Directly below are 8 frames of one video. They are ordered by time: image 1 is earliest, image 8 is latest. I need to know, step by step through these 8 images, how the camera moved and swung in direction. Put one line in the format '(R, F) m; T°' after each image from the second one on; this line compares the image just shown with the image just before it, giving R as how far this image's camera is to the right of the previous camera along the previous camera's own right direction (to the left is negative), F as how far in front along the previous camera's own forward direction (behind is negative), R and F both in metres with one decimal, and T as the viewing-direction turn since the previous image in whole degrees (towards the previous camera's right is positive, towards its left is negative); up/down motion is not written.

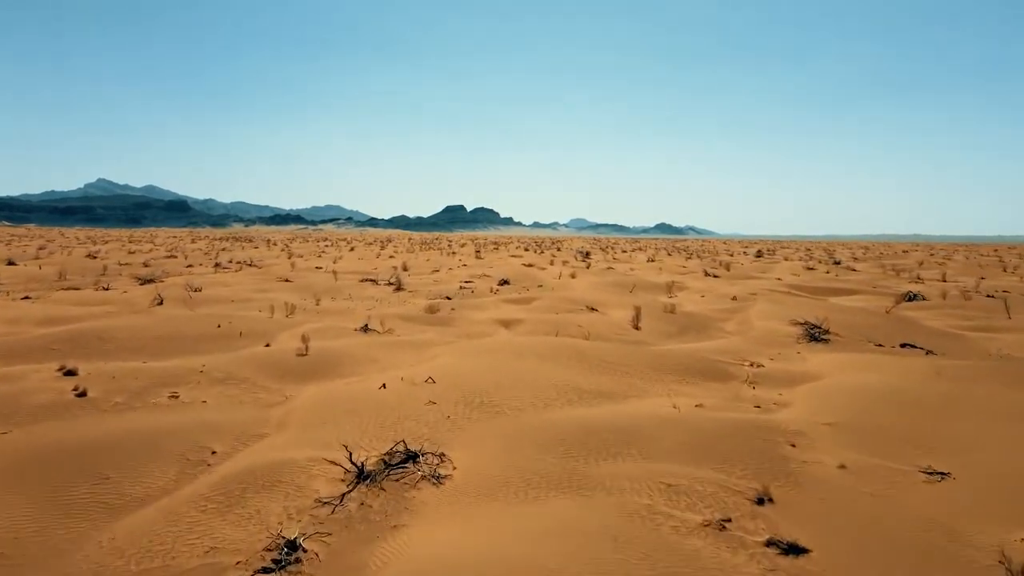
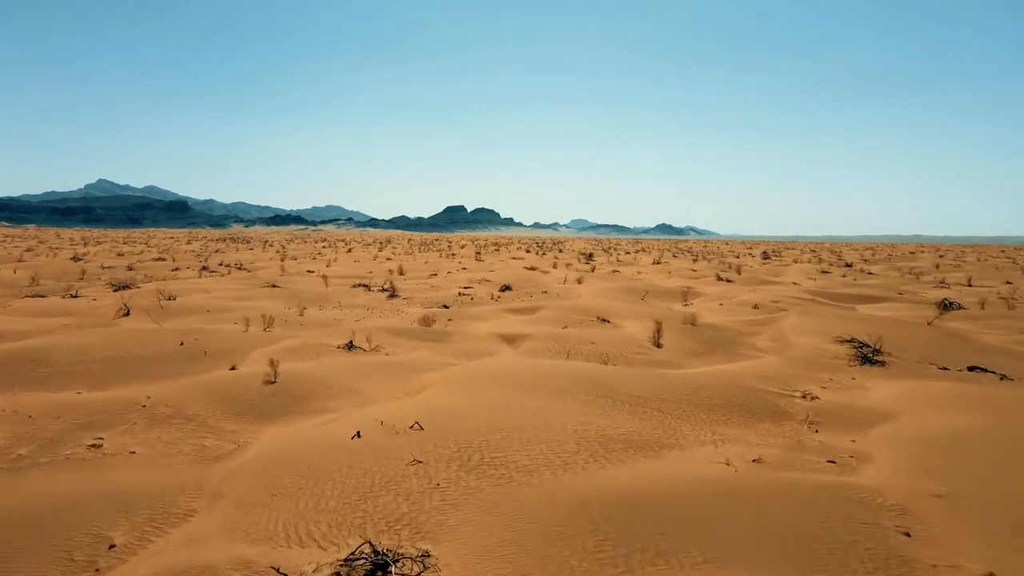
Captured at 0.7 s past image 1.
(0.0, +1.2) m; 0°
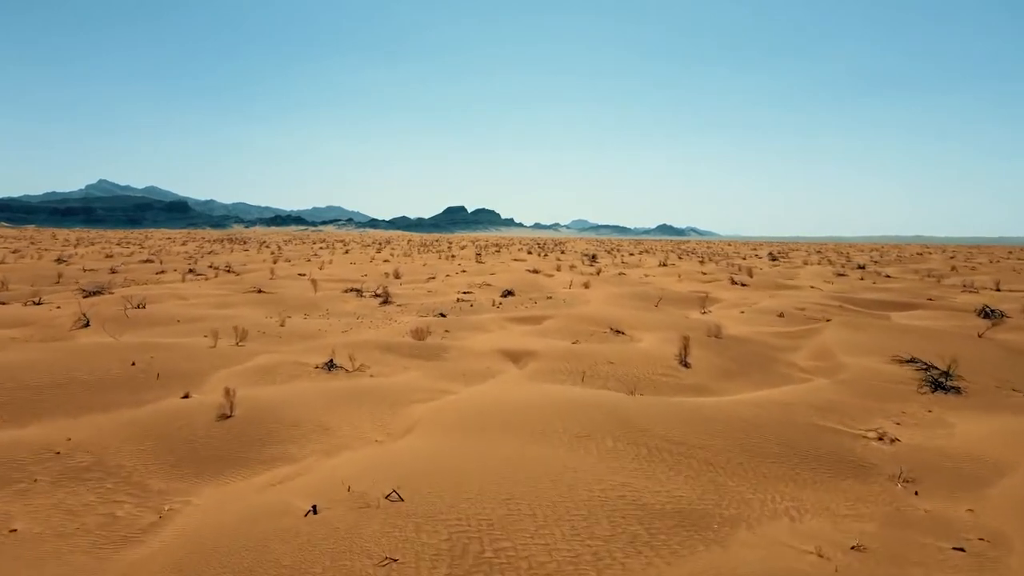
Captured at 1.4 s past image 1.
(0.0, +1.2) m; 0°
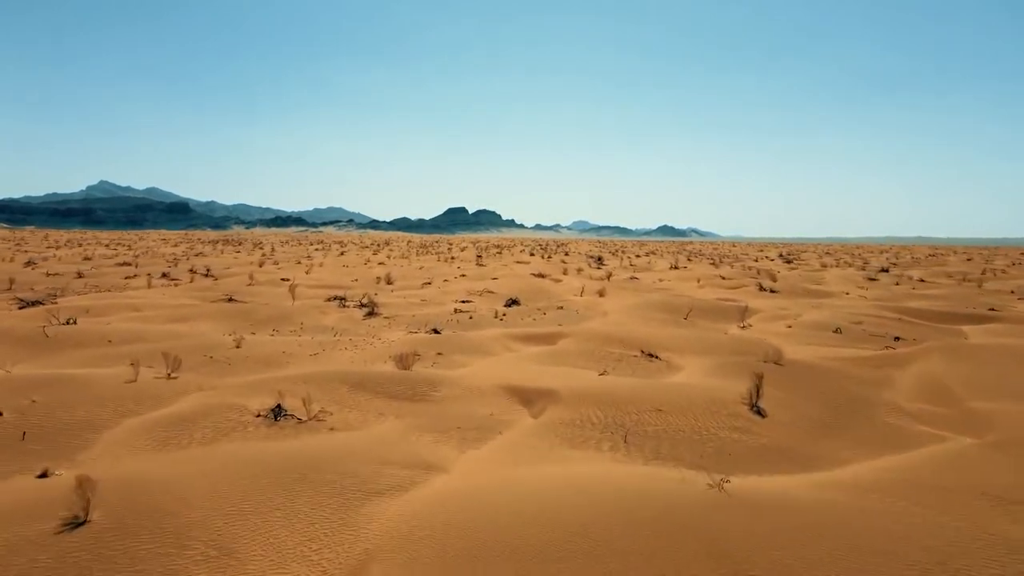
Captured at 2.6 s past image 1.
(-0.1, +2.0) m; 0°
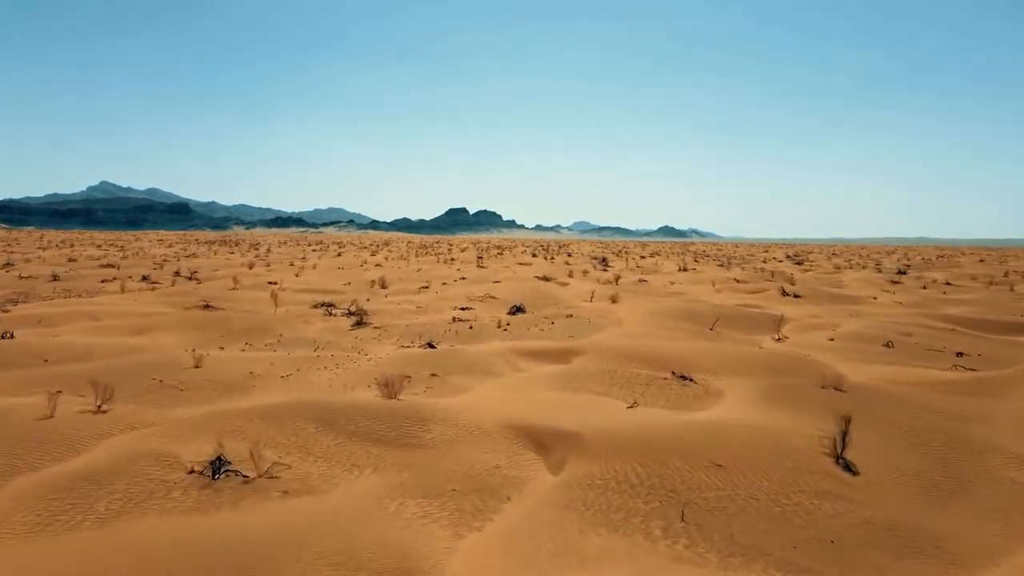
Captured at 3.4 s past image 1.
(-0.1, +1.3) m; 0°
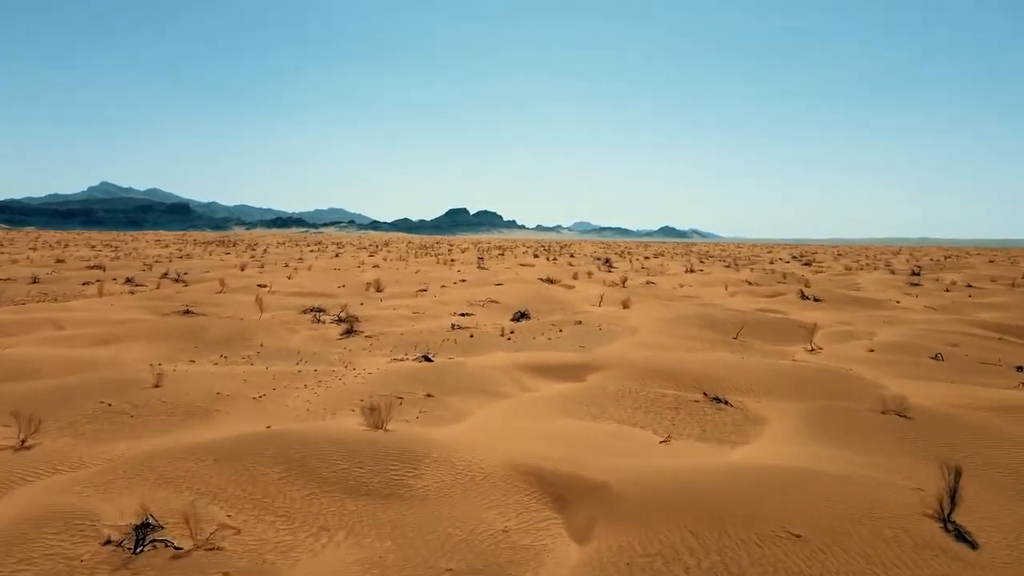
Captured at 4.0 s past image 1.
(-0.1, +1.0) m; 0°
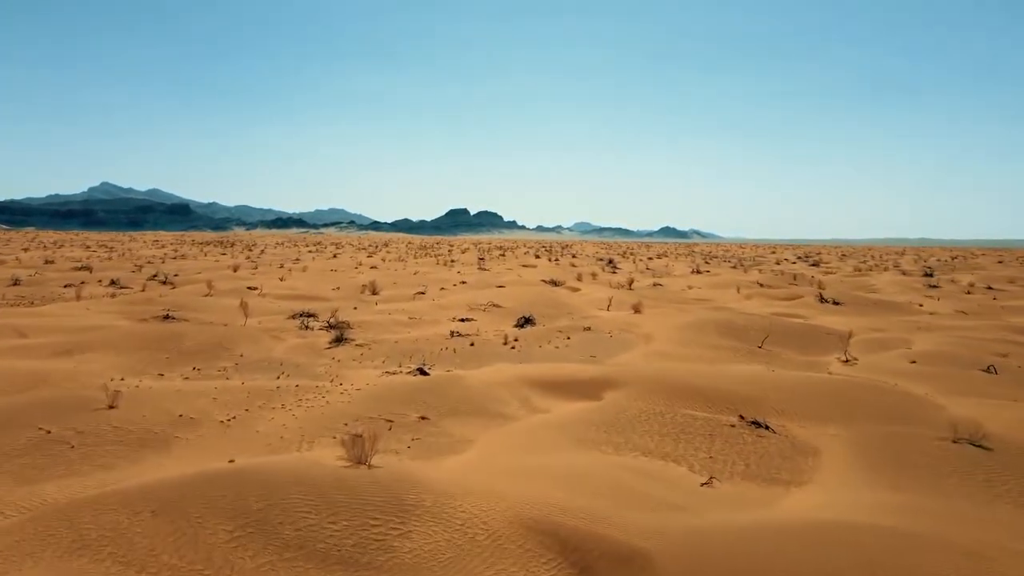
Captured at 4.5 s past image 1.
(0.0, +0.9) m; 0°
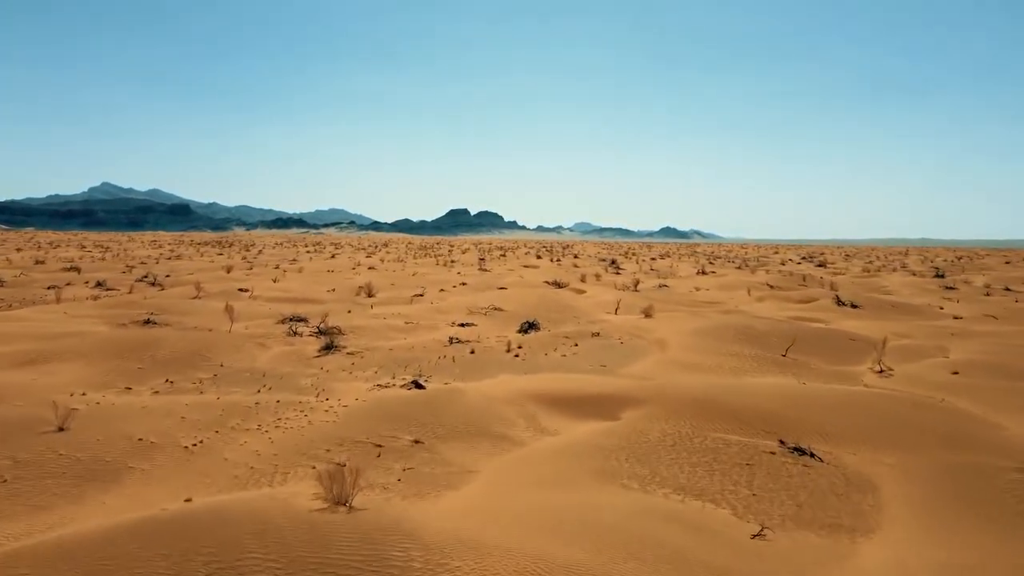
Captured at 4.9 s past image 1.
(0.0, +0.7) m; 0°
